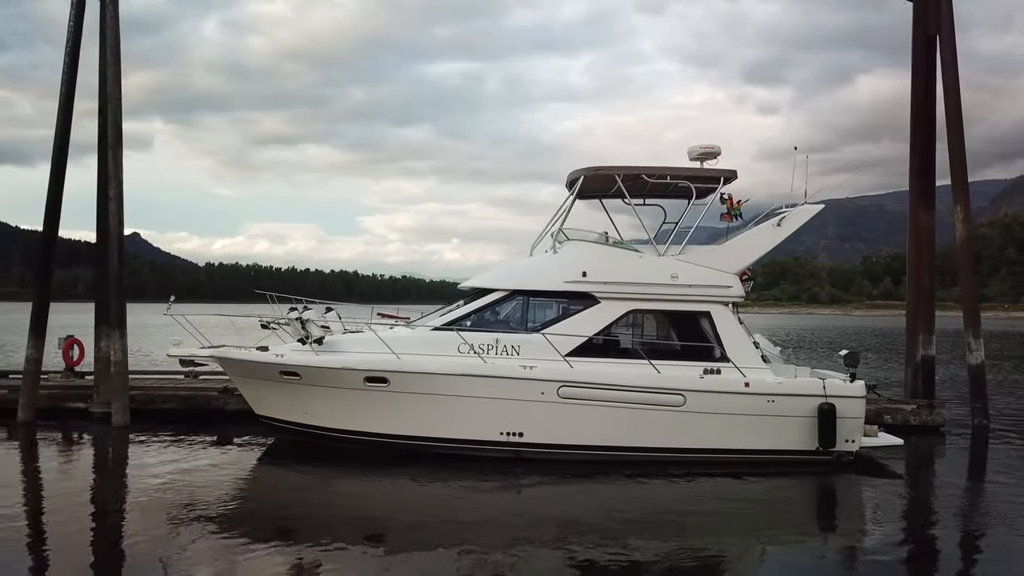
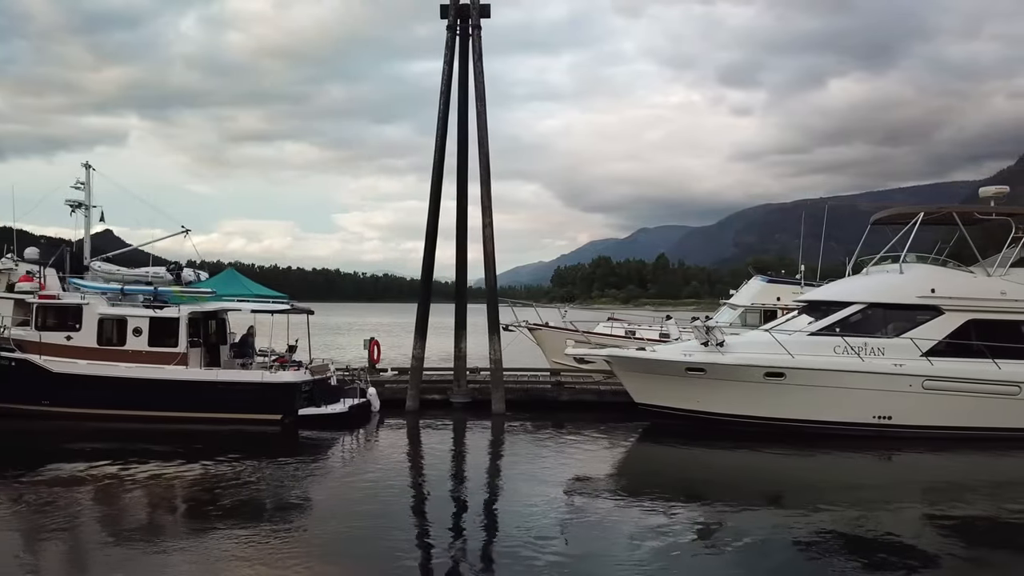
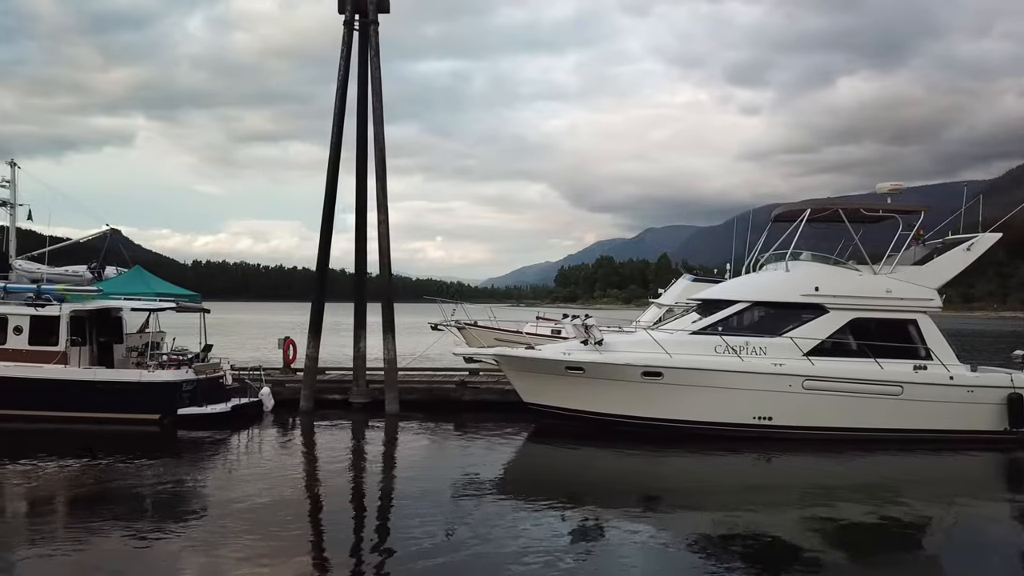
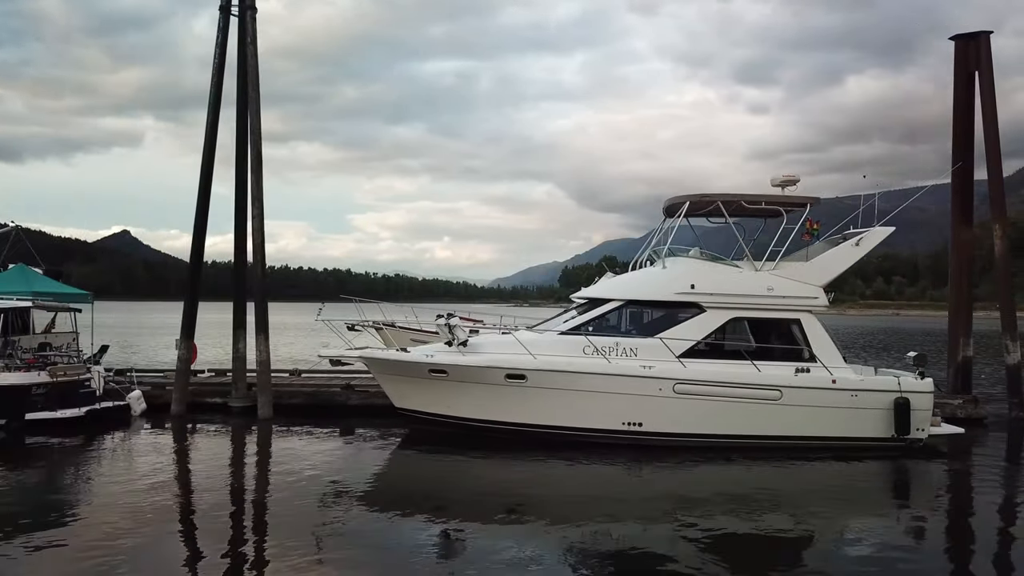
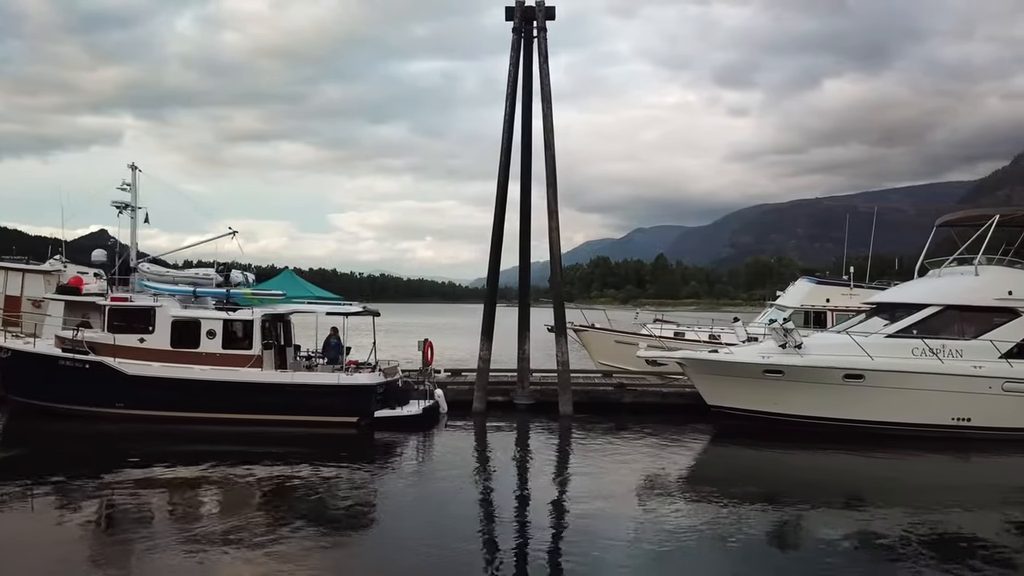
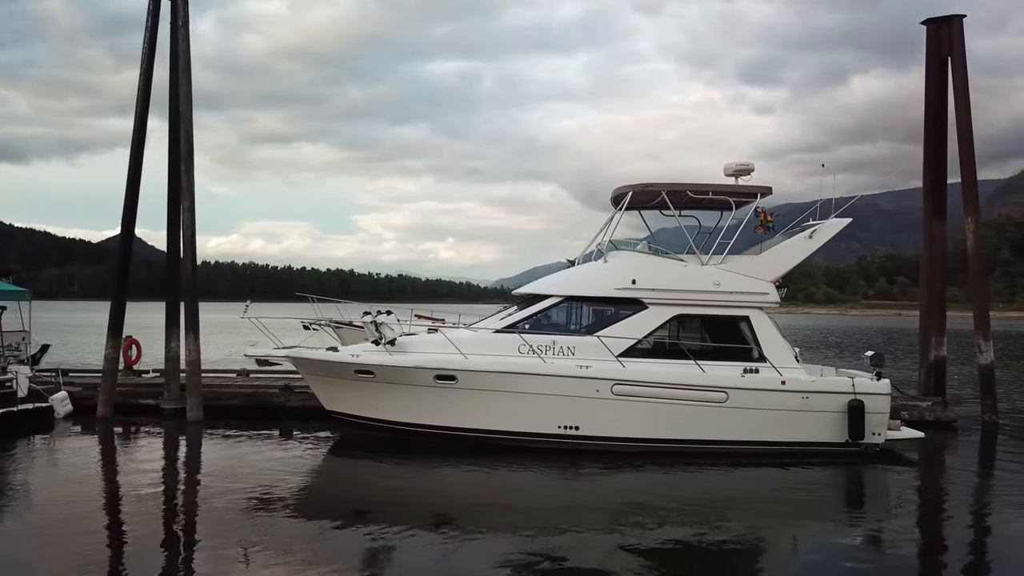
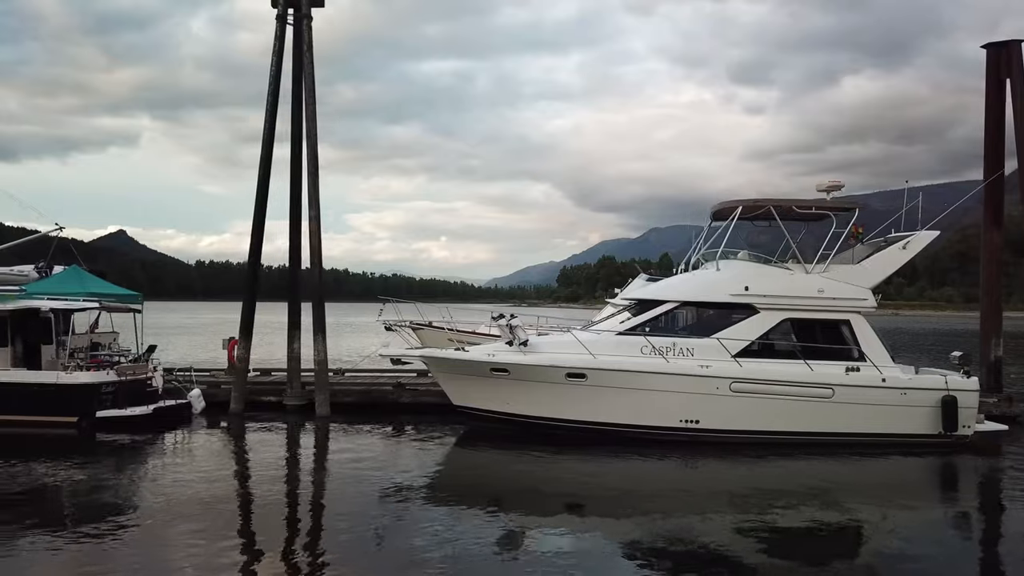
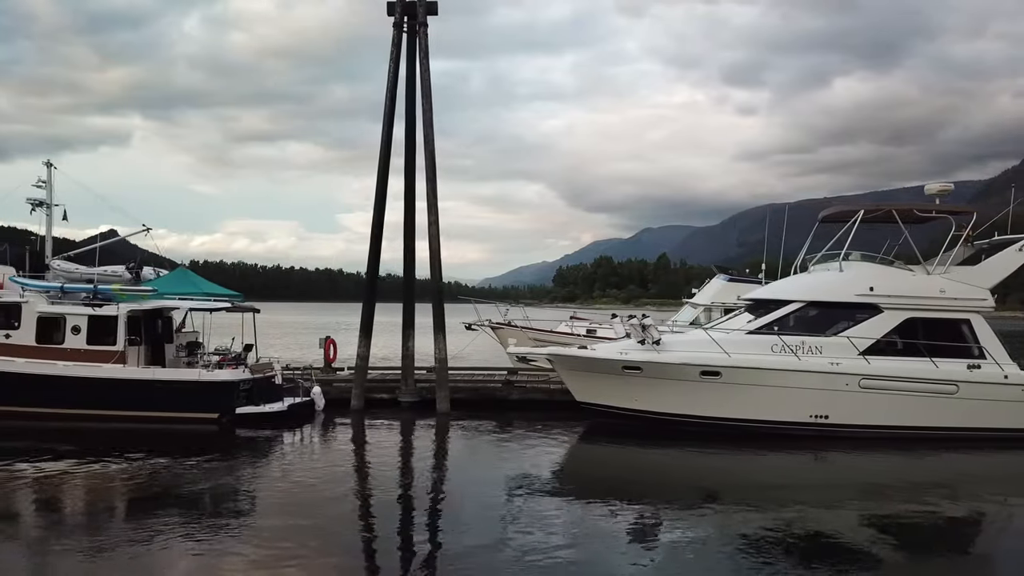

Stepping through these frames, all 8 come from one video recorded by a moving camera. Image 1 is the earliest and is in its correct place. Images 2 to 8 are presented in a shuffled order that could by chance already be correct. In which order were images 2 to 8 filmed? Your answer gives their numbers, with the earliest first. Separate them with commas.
6, 4, 7, 3, 8, 2, 5
